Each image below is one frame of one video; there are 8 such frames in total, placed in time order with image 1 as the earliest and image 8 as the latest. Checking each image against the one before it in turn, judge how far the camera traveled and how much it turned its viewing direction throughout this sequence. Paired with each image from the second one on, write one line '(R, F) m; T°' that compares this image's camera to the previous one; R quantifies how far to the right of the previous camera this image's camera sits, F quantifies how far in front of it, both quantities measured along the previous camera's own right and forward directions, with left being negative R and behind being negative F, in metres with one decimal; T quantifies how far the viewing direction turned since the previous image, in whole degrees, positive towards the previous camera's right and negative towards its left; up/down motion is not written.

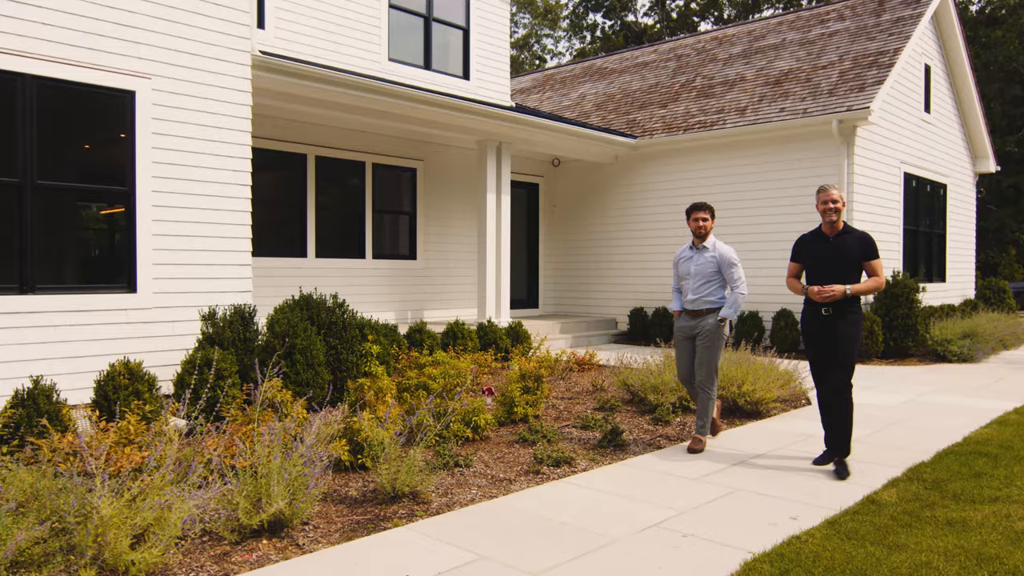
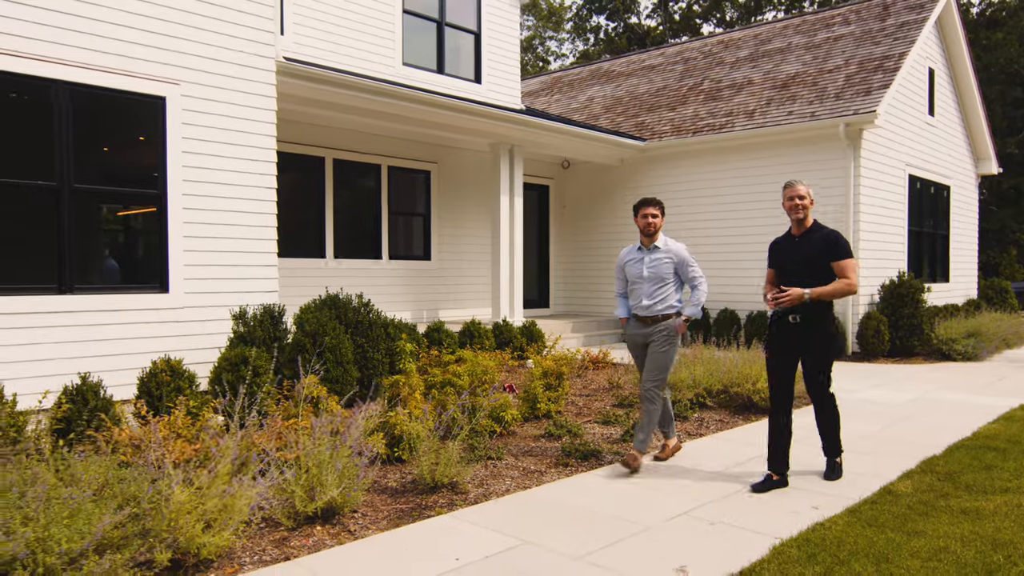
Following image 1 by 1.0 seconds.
(-0.2, -0.2) m; 0°
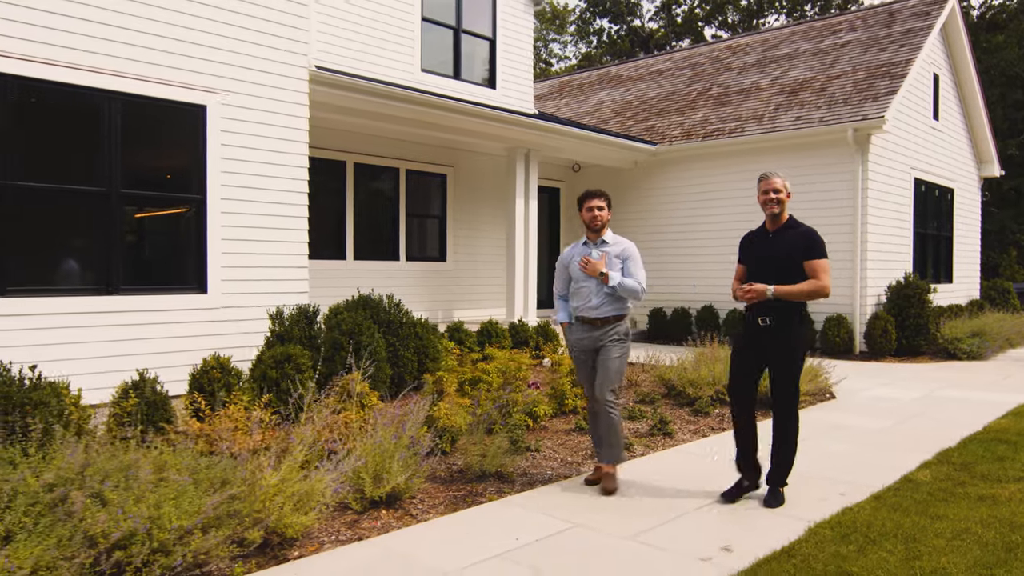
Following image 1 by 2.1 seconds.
(-0.3, -0.3) m; 0°
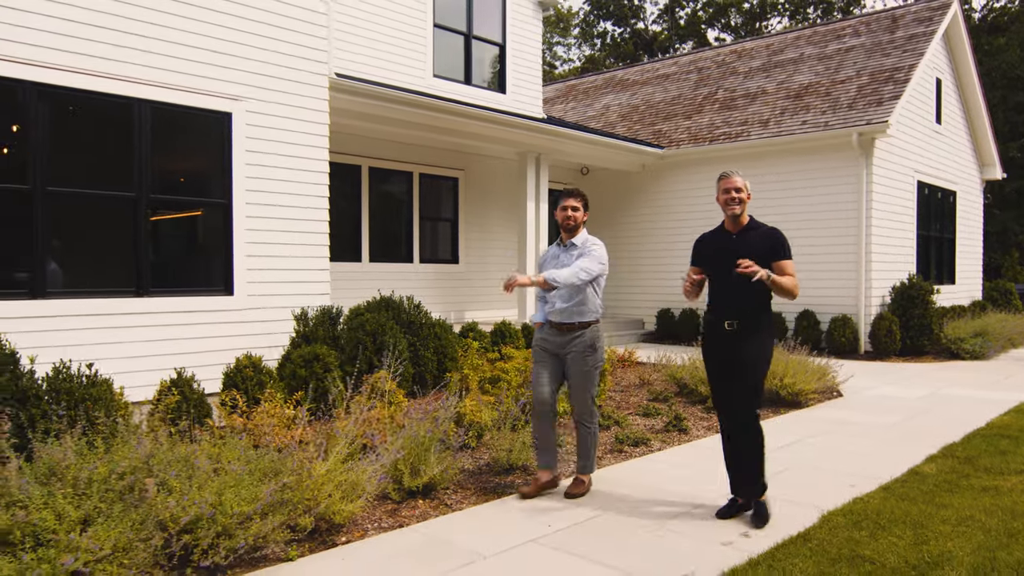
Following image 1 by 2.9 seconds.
(-0.1, -0.2) m; 0°
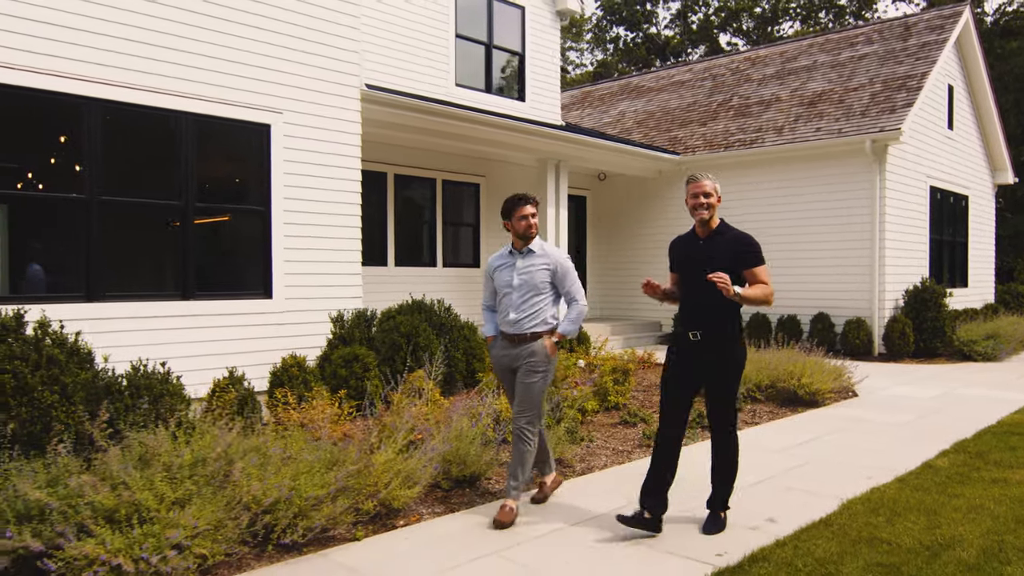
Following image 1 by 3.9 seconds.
(-0.2, -0.3) m; -1°
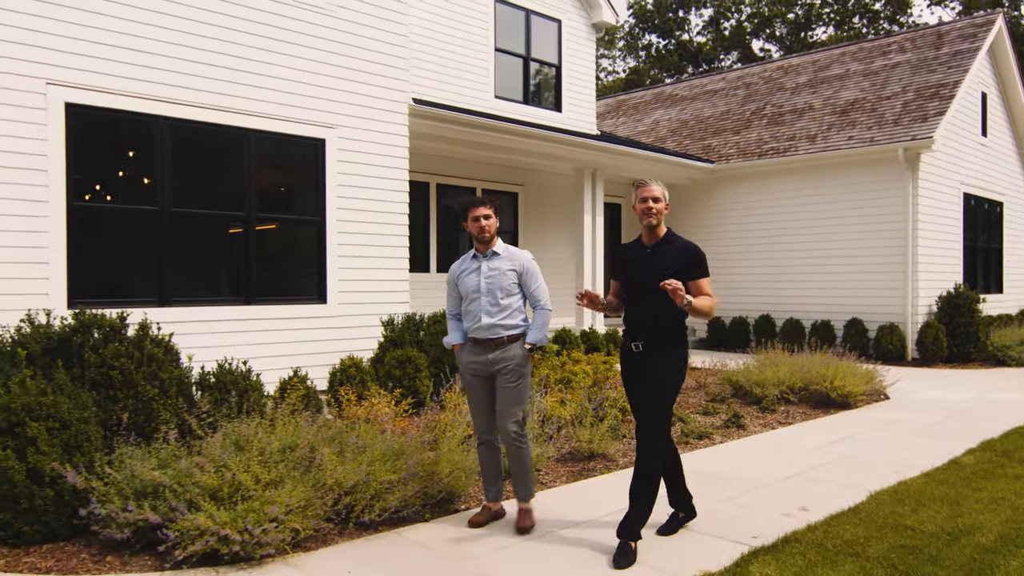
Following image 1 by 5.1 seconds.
(-0.1, -0.4) m; -2°
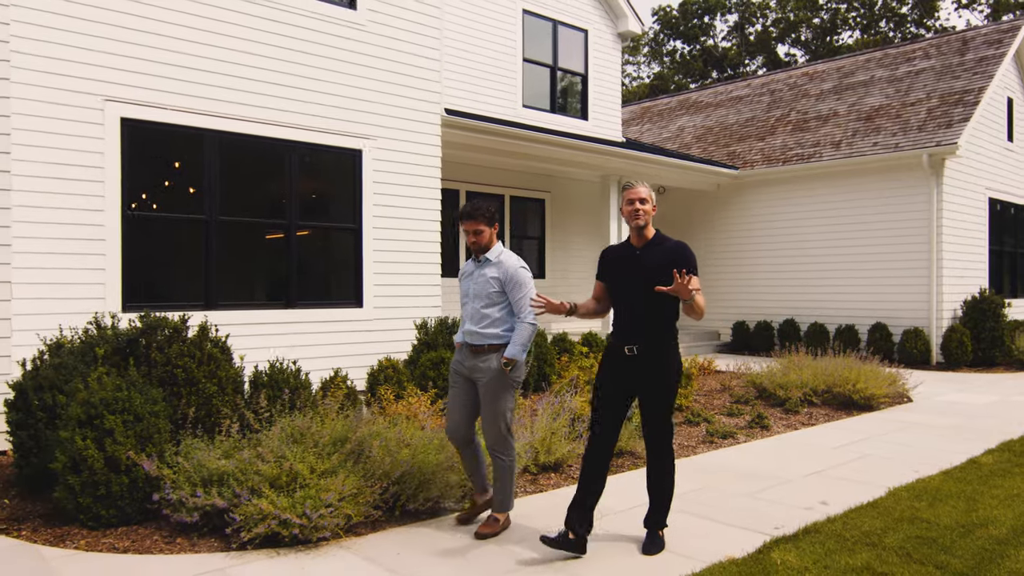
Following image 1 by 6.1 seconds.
(-0.1, -0.3) m; -2°
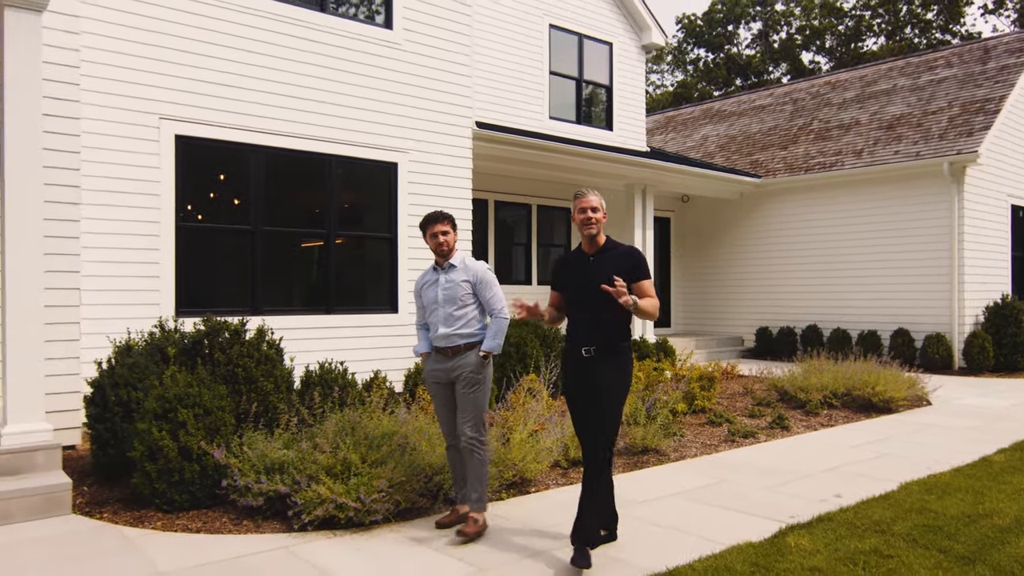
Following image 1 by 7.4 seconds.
(-0.1, -0.4) m; -2°
